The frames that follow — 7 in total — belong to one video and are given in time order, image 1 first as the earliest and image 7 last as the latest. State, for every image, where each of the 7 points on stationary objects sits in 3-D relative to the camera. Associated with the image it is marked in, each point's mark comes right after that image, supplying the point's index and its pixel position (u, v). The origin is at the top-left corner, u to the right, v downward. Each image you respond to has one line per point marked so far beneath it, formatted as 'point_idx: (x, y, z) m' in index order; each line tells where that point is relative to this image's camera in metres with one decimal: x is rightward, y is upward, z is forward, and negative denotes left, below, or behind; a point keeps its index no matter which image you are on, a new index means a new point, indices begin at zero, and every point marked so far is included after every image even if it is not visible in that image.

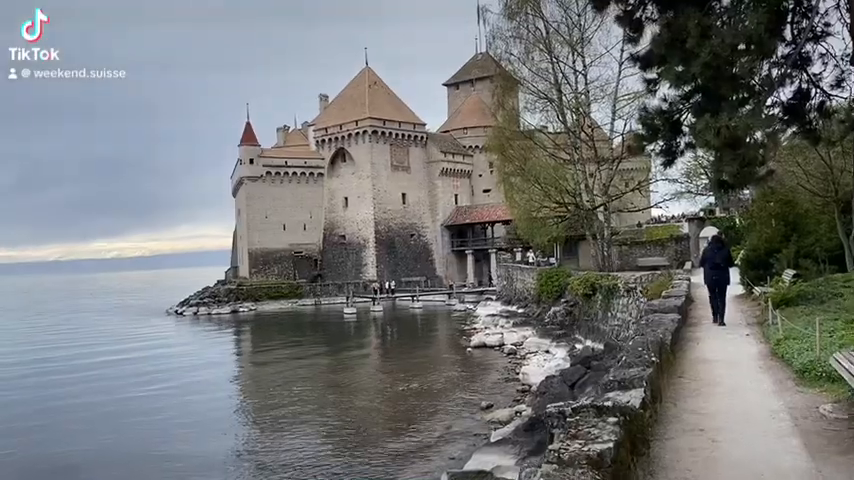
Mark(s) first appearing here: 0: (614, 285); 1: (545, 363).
0: (+4.7, -1.1, +18.3) m
1: (+2.8, -3.0, +17.5) m
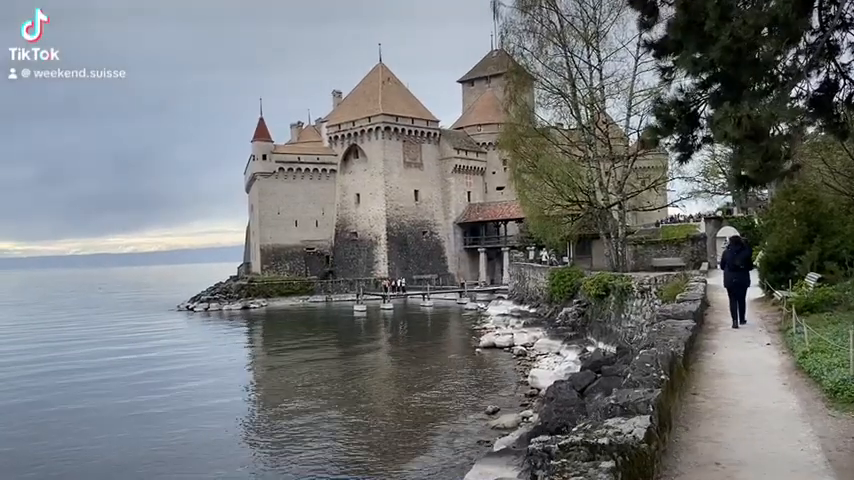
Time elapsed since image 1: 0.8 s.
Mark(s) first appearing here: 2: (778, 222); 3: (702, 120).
0: (+4.9, -1.1, +17.7) m
1: (+3.0, -2.9, +17.0) m
2: (+6.7, +0.3, +13.9) m
3: (+3.4, +1.5, +9.0) m
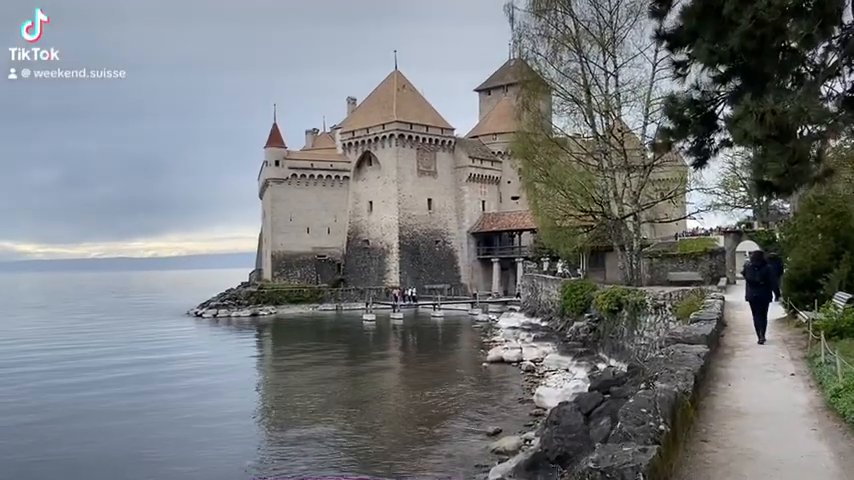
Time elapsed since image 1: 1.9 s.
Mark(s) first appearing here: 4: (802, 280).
0: (+5.0, -1.4, +16.9) m
1: (+3.0, -3.2, +16.2) m
2: (+6.8, +0.1, +13.0) m
3: (+3.3, +1.4, +8.2) m
4: (+6.8, -0.7, +13.0) m
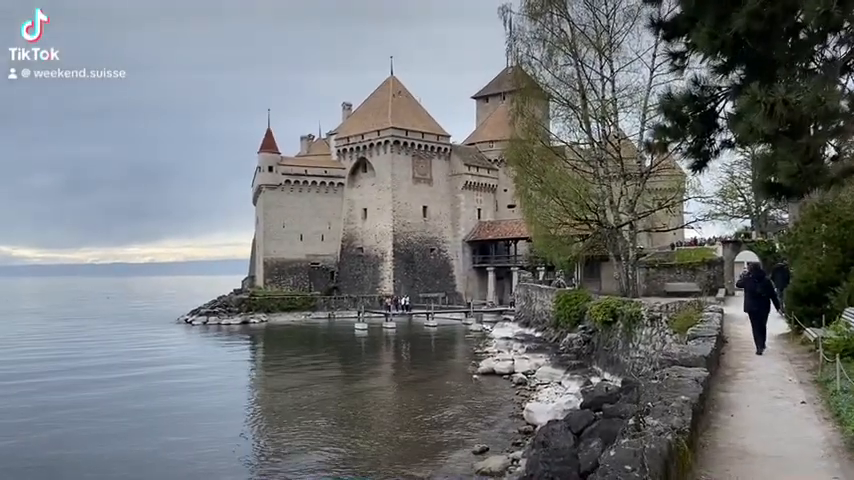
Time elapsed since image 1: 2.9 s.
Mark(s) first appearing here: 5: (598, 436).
0: (+4.7, -1.6, +16.3) m
1: (+2.8, -3.4, +15.6) m
2: (+6.5, -0.1, +12.5) m
3: (+3.1, +1.3, +7.7) m
4: (+6.5, -0.9, +12.4) m
5: (+2.1, -2.4, +8.8) m
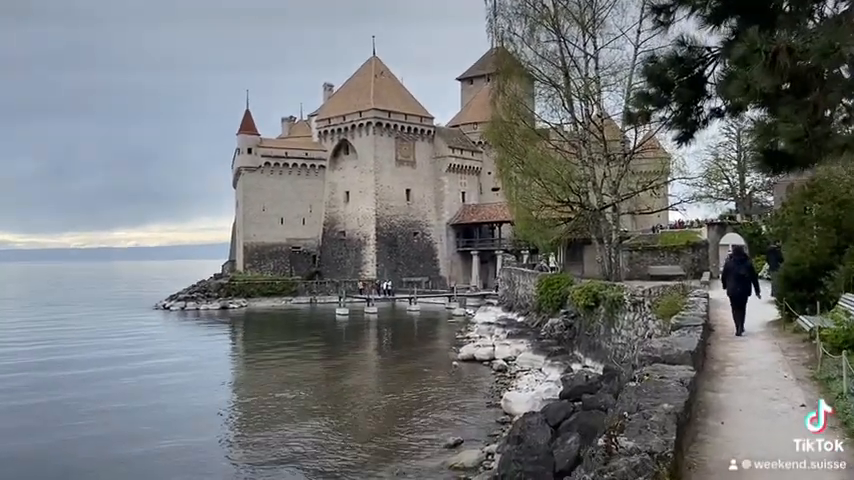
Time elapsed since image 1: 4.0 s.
0: (+4.2, -1.2, +15.7) m
1: (+2.3, -3.0, +15.0) m
2: (+6.0, +0.2, +11.9) m
3: (+2.7, +1.5, +7.0) m
4: (+6.1, -0.6, +11.9) m
5: (+1.7, -2.2, +8.2) m
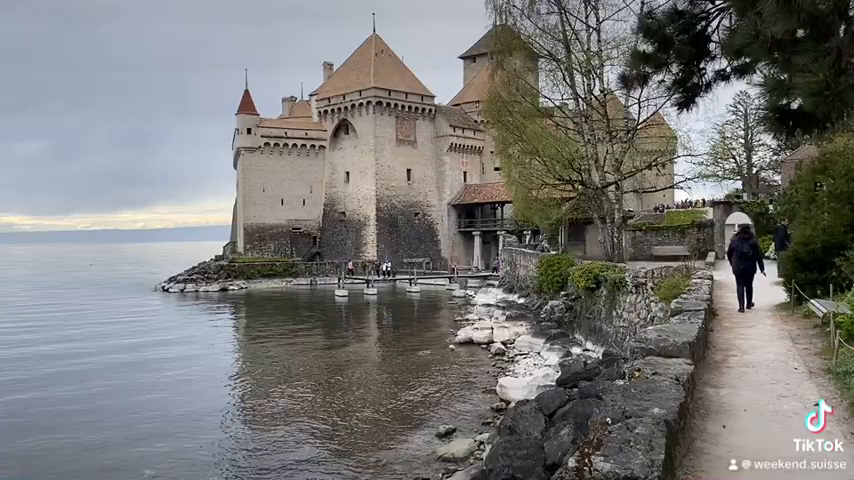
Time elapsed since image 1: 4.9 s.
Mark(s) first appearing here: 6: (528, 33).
0: (+4.1, -0.8, +15.2) m
1: (+2.1, -2.6, +14.6) m
2: (+5.9, +0.5, +11.3) m
3: (+2.5, +1.7, +6.4) m
4: (+5.9, -0.3, +11.3) m
5: (+1.5, -1.9, +7.8) m
6: (+2.7, +5.4, +19.1) m
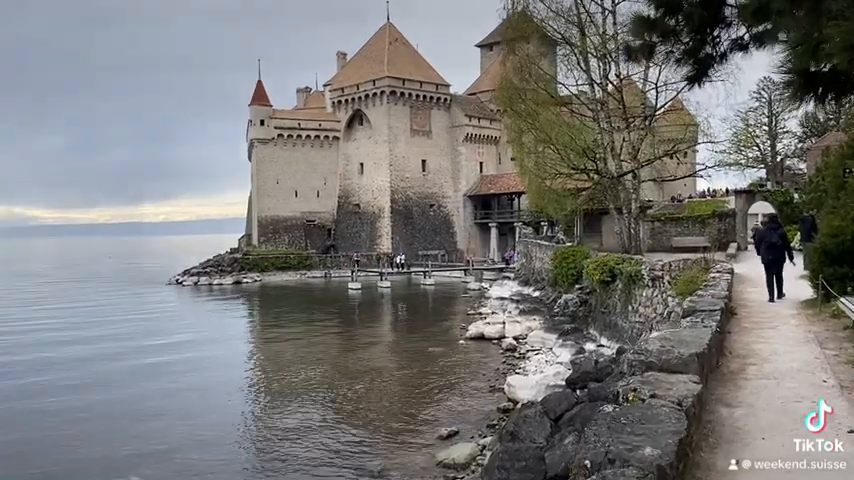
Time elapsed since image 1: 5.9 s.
0: (+4.2, -0.6, +14.6) m
1: (+2.3, -2.5, +14.0) m
2: (+5.9, +0.7, +10.6) m
3: (+2.4, +1.7, +5.8) m
4: (+5.9, -0.1, +10.6) m
5: (+1.5, -1.9, +7.2) m
6: (+2.9, +5.6, +18.4) m
